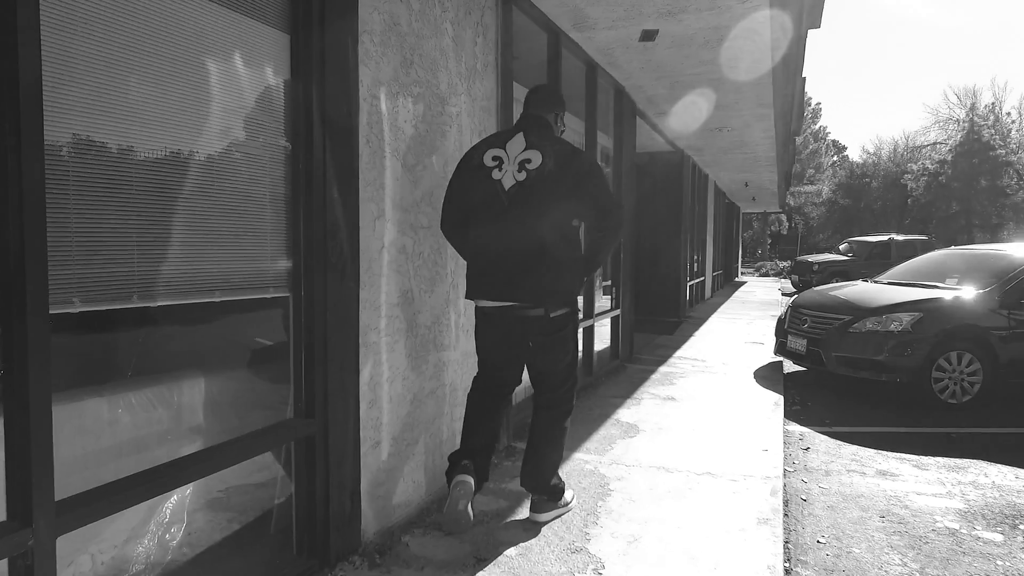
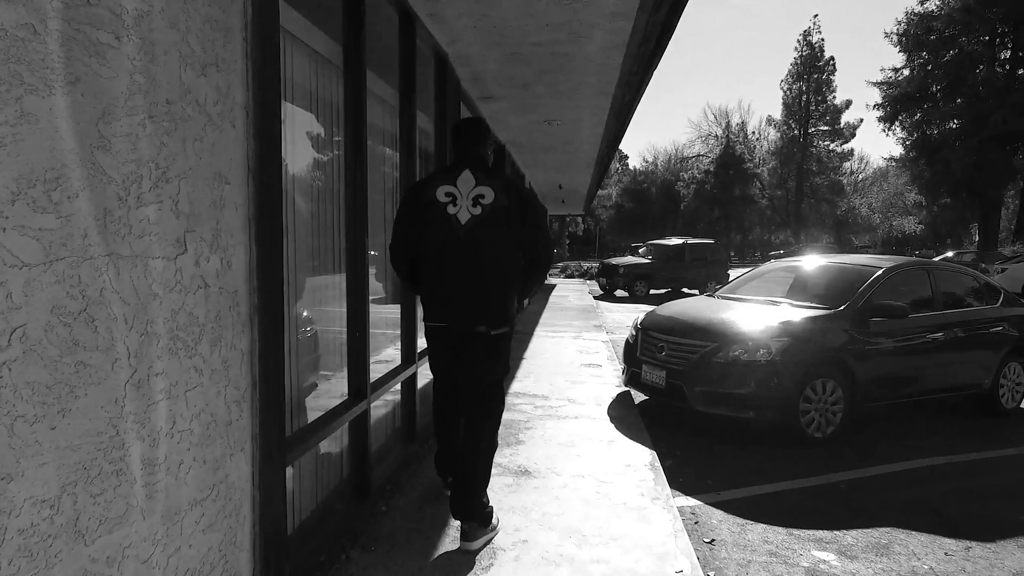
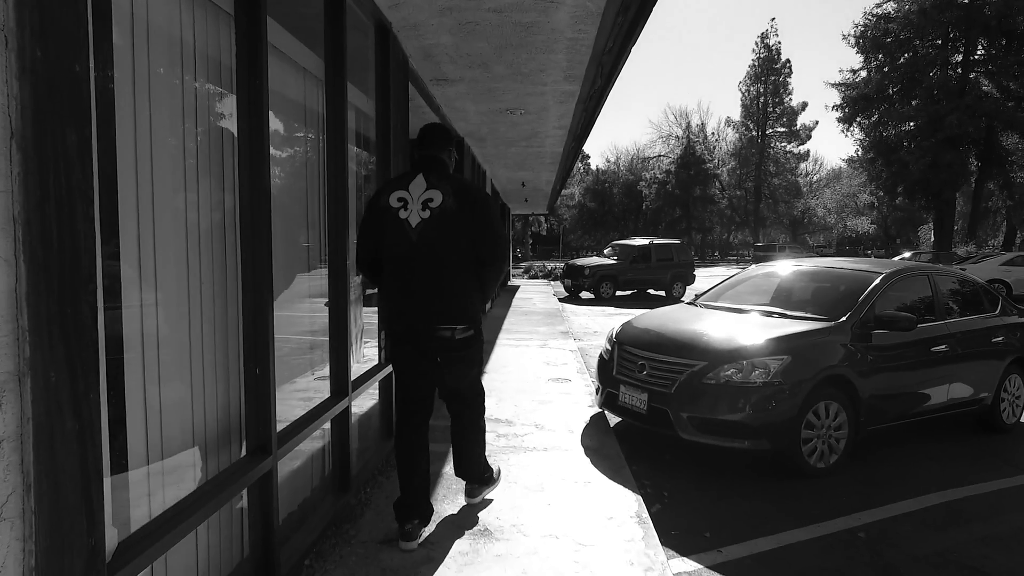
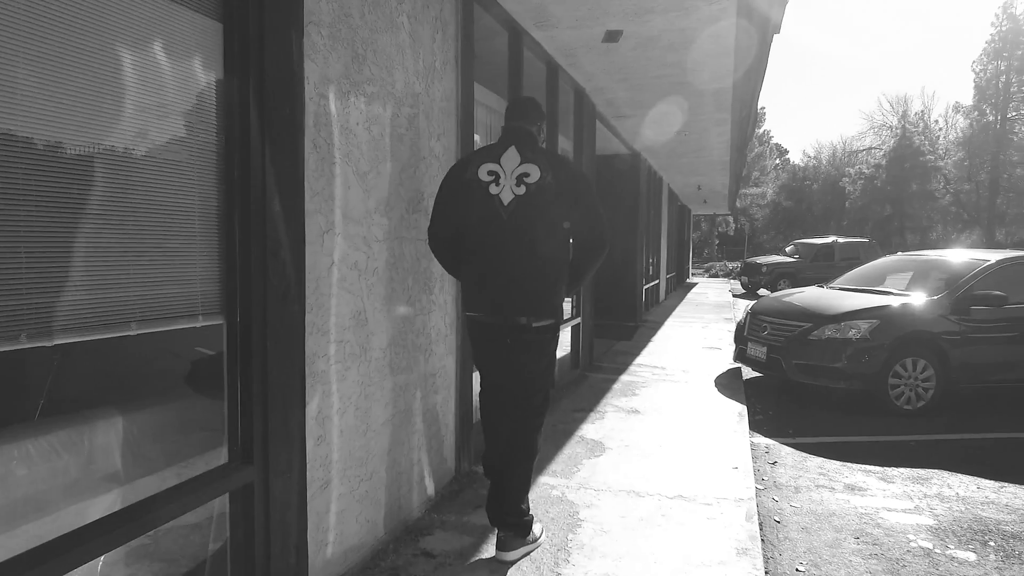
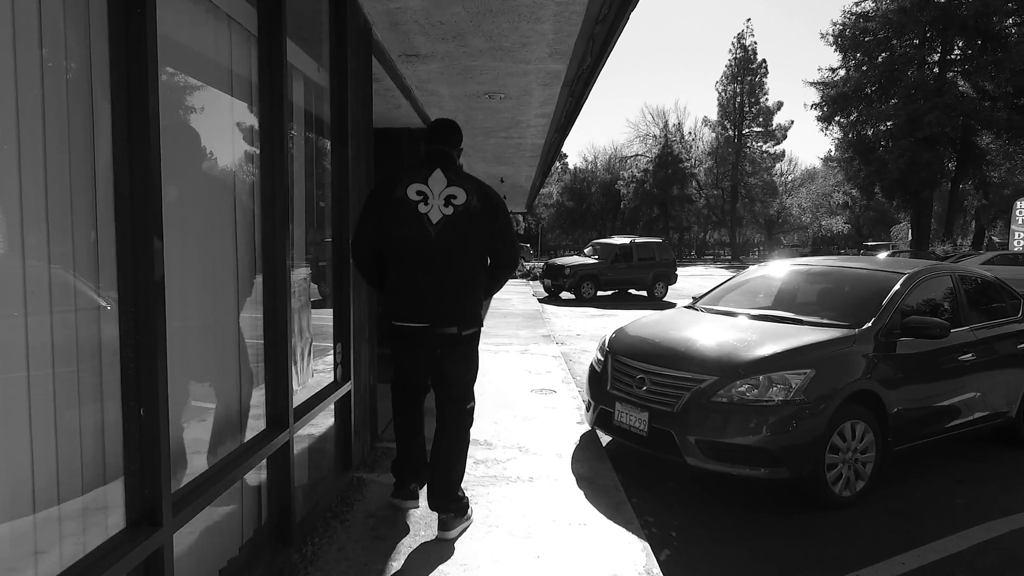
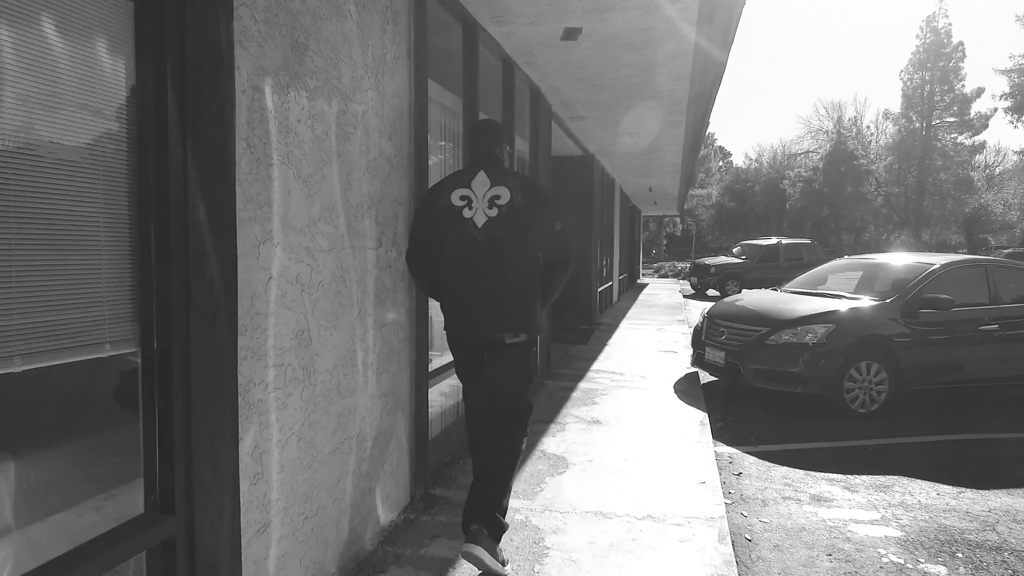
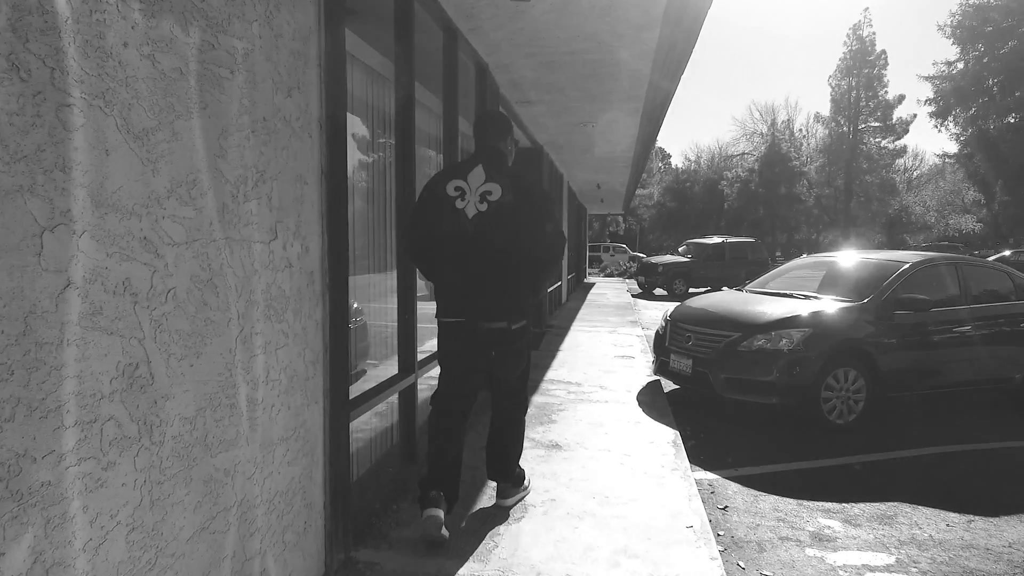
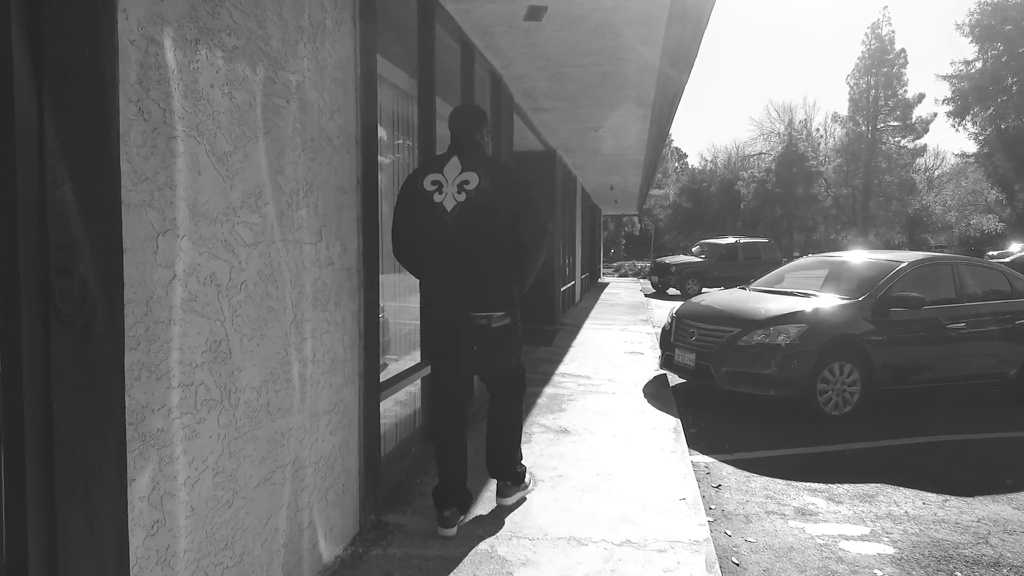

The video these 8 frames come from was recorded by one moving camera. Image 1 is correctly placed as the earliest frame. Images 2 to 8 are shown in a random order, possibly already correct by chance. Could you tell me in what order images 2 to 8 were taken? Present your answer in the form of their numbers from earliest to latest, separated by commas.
4, 6, 8, 7, 2, 3, 5
